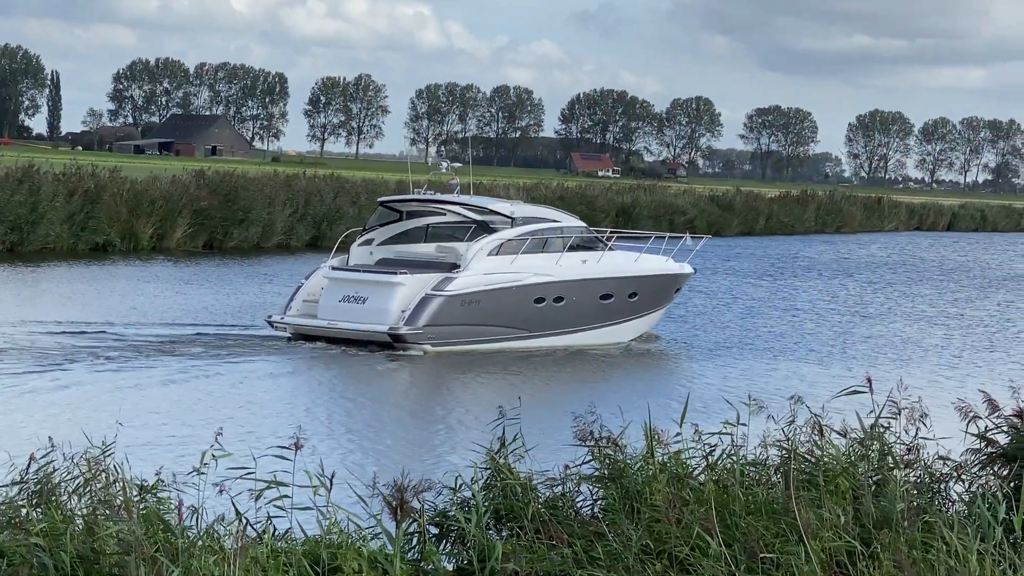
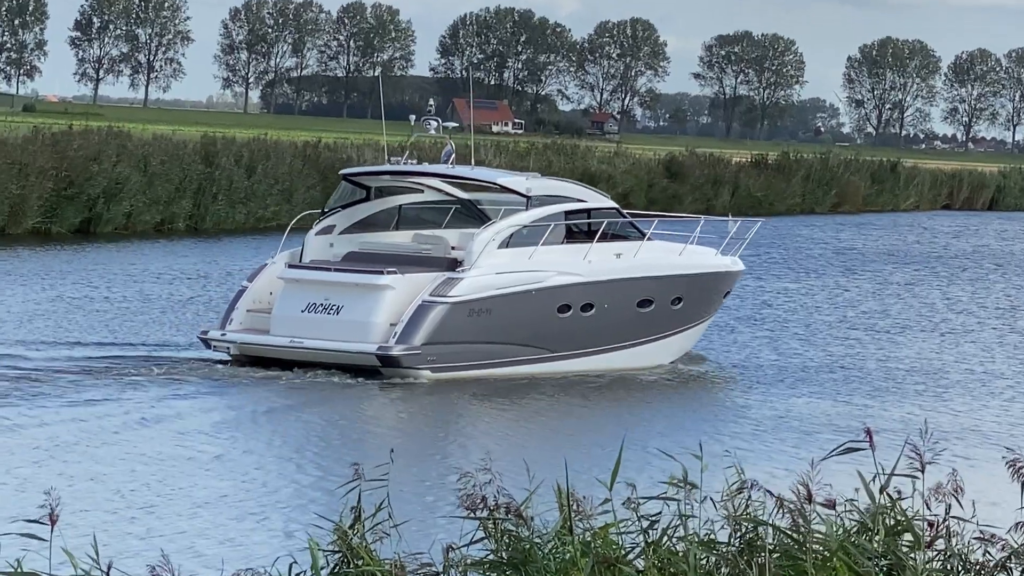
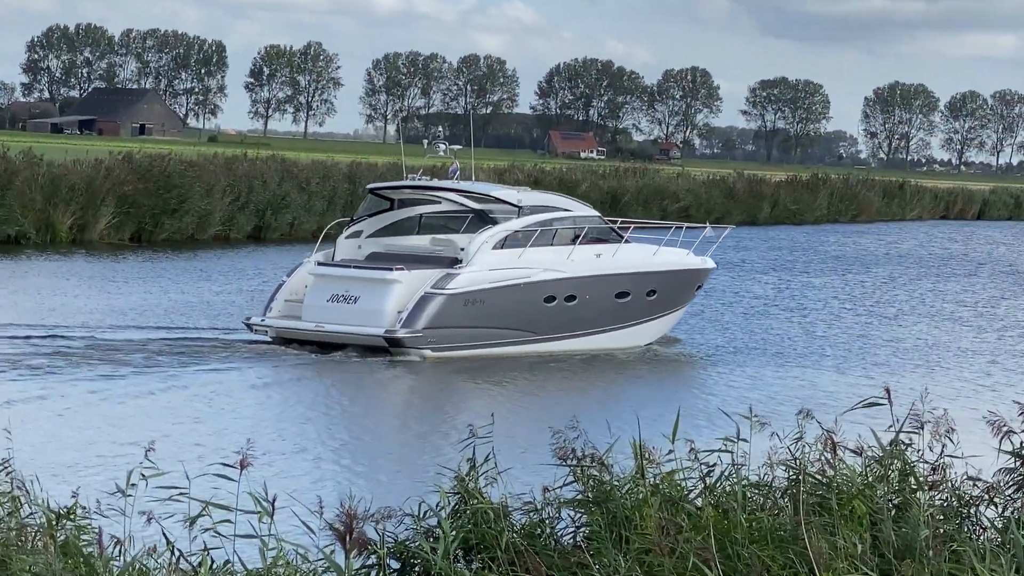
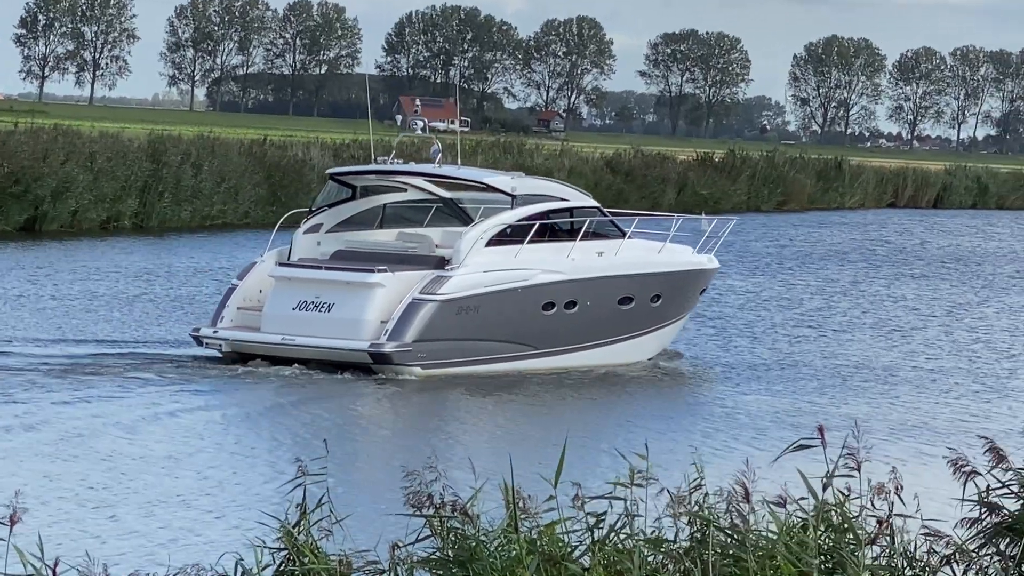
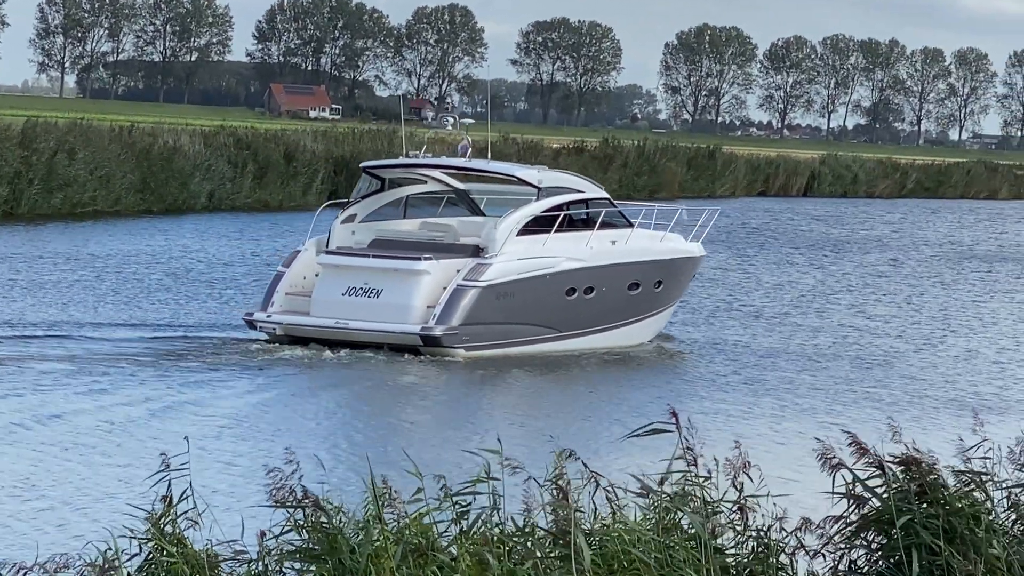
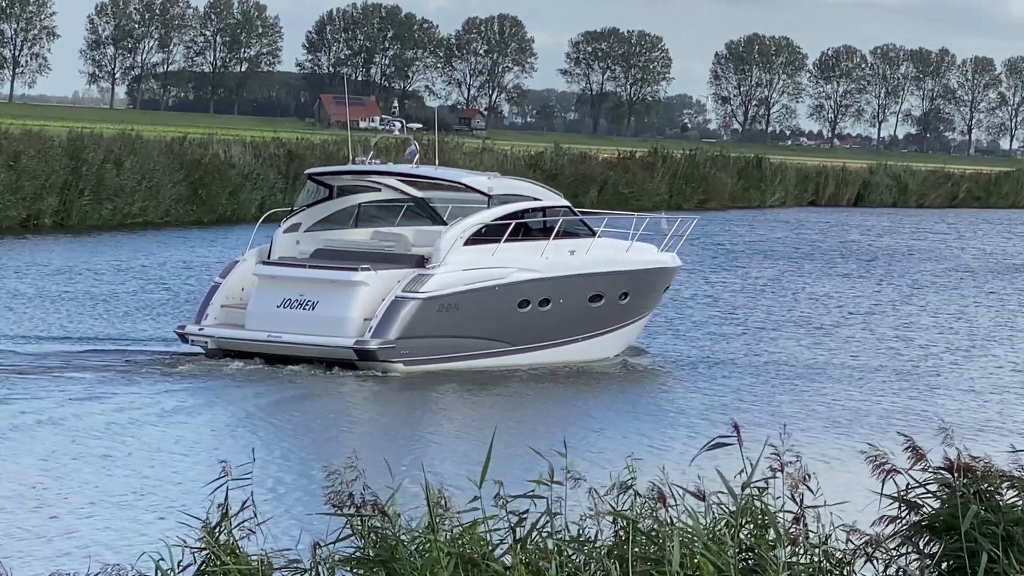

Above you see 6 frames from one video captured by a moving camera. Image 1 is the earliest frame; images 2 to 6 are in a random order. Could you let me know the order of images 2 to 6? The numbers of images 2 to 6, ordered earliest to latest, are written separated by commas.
3, 2, 4, 6, 5
